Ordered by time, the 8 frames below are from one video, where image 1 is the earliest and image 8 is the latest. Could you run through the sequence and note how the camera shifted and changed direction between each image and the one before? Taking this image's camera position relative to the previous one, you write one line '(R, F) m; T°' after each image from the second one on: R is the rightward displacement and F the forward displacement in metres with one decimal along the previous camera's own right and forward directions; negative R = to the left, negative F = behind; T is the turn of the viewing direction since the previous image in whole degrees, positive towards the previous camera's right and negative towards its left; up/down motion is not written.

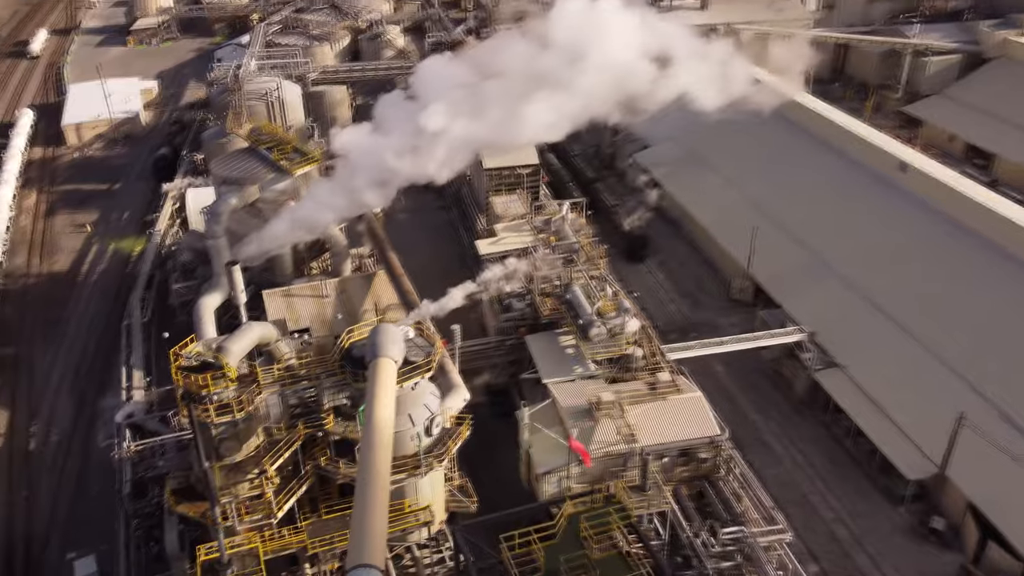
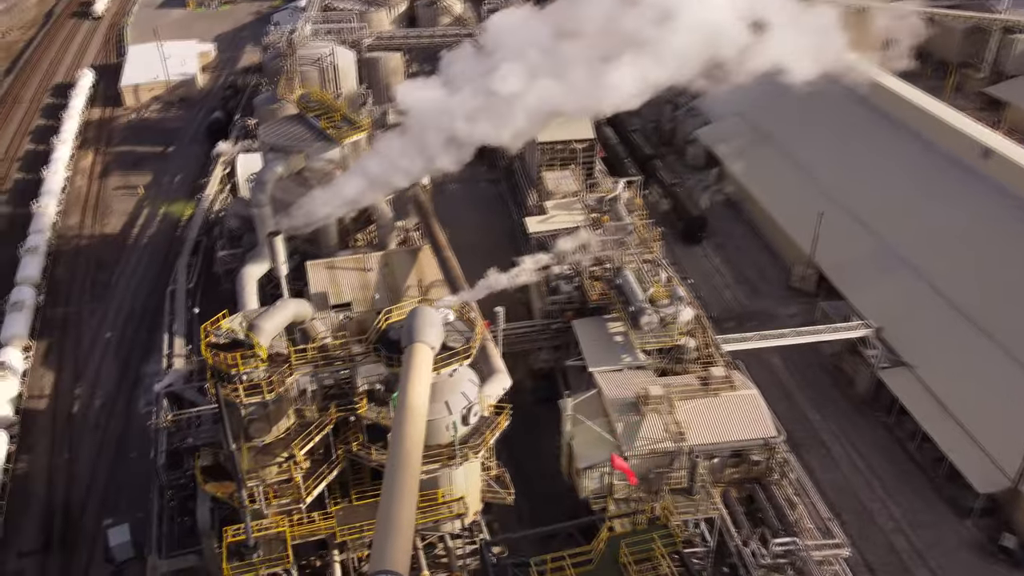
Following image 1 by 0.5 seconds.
(+0.2, +1.6) m; -4°
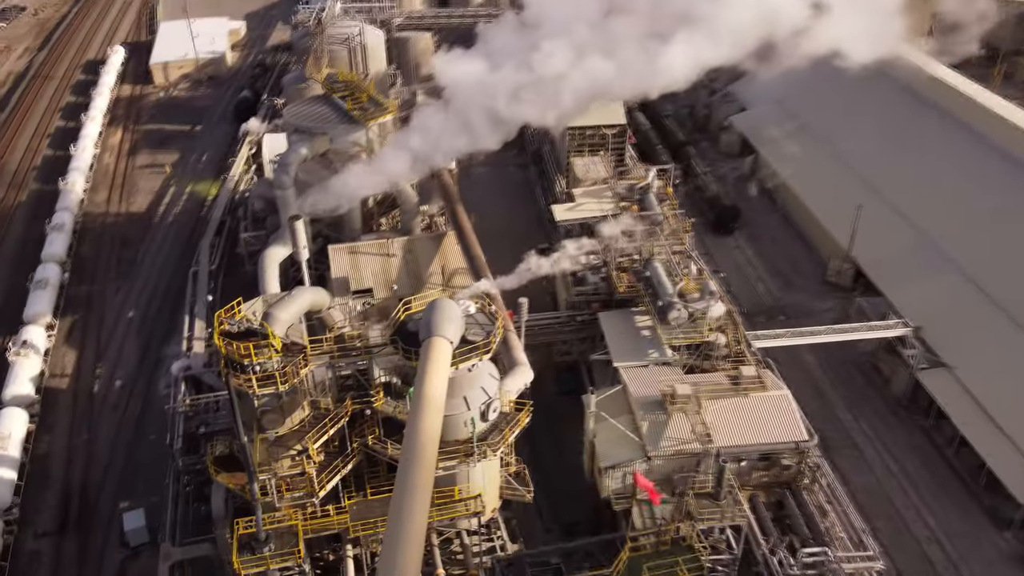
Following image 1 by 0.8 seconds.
(+0.1, +1.0) m; -2°
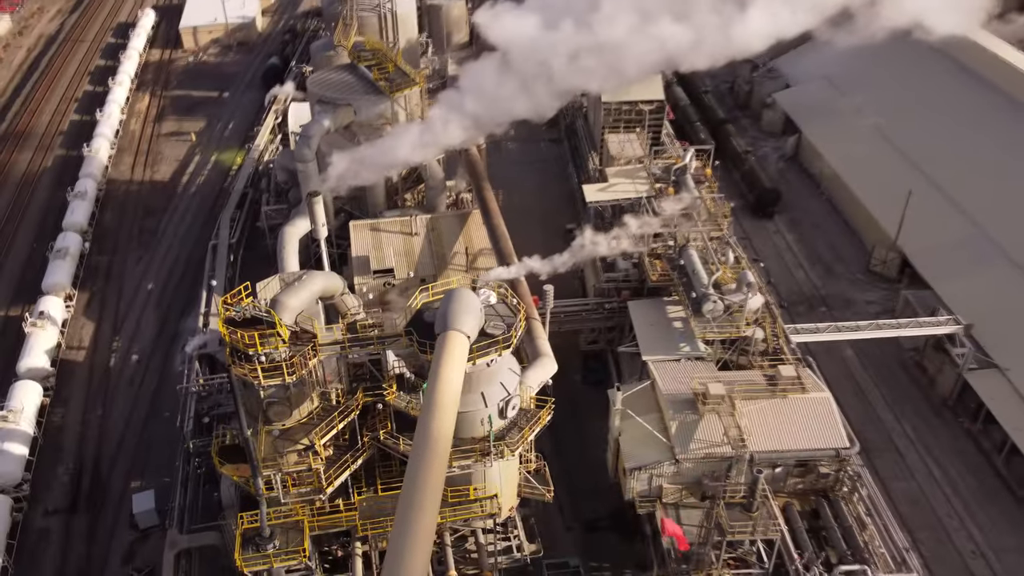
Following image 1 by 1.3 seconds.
(+0.2, +1.7) m; -2°
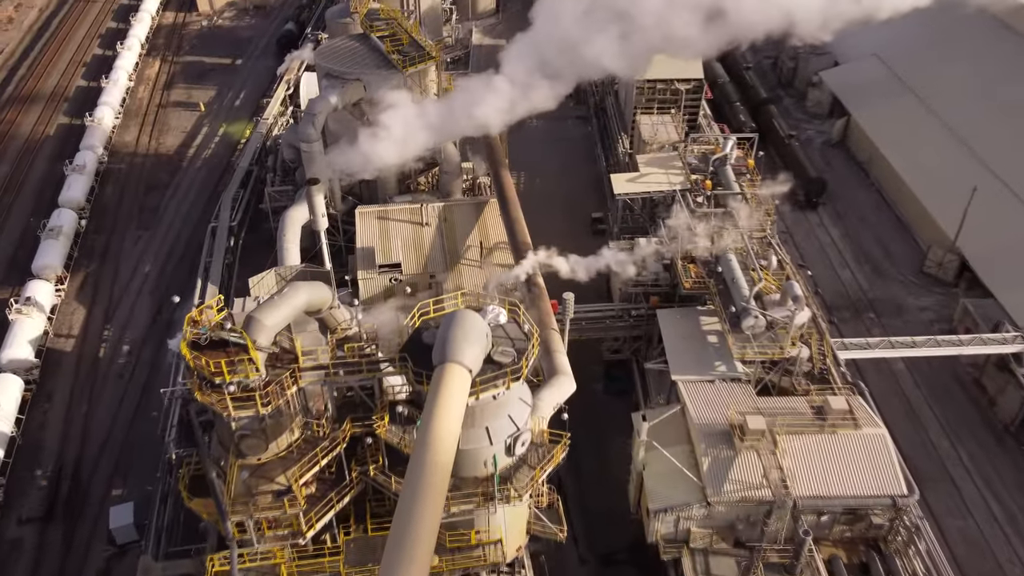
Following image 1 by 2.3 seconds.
(+0.3, +3.3) m; -2°
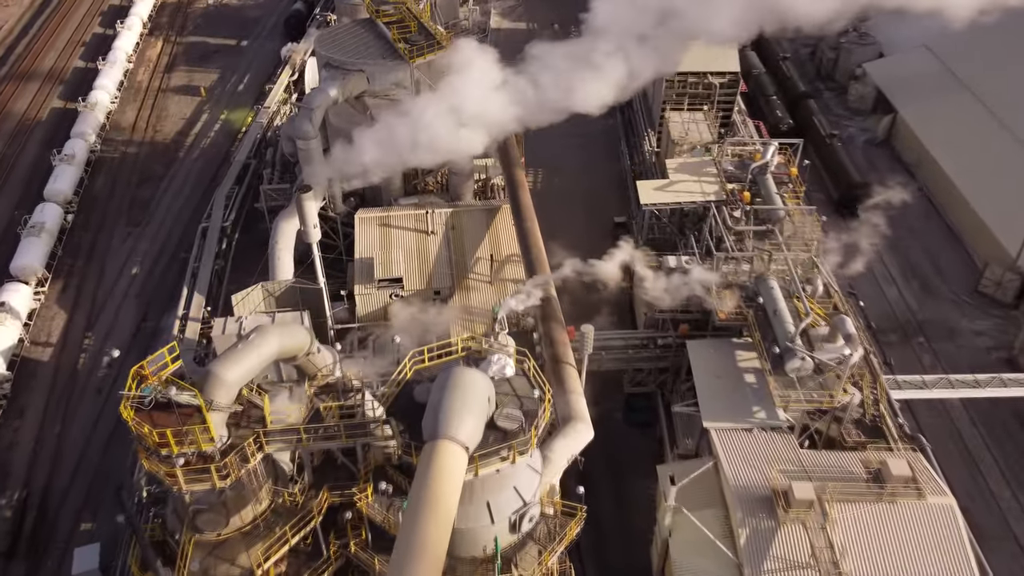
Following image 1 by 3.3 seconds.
(+0.2, +3.4) m; -1°
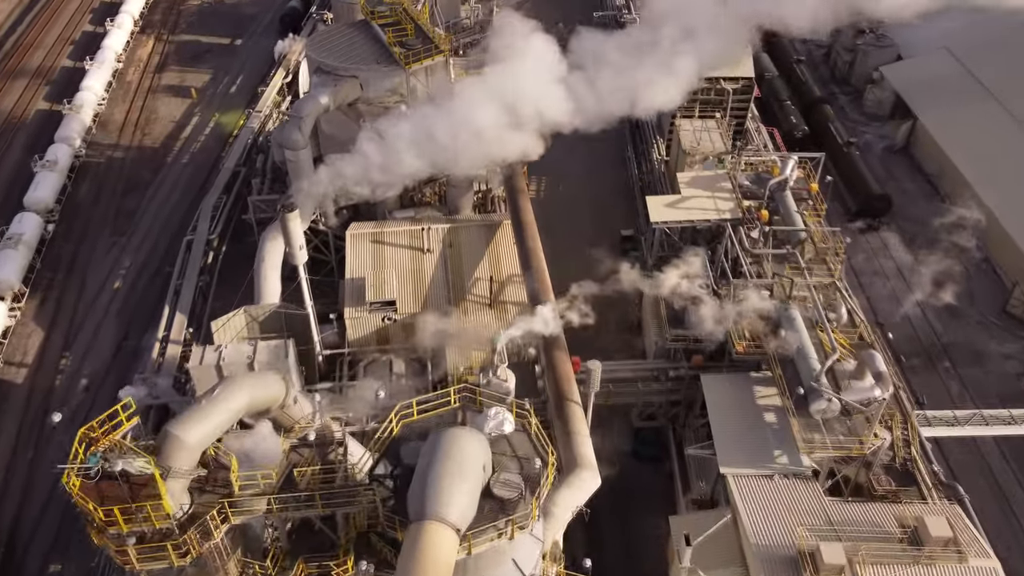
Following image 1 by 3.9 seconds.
(+0.1, +2.0) m; 0°
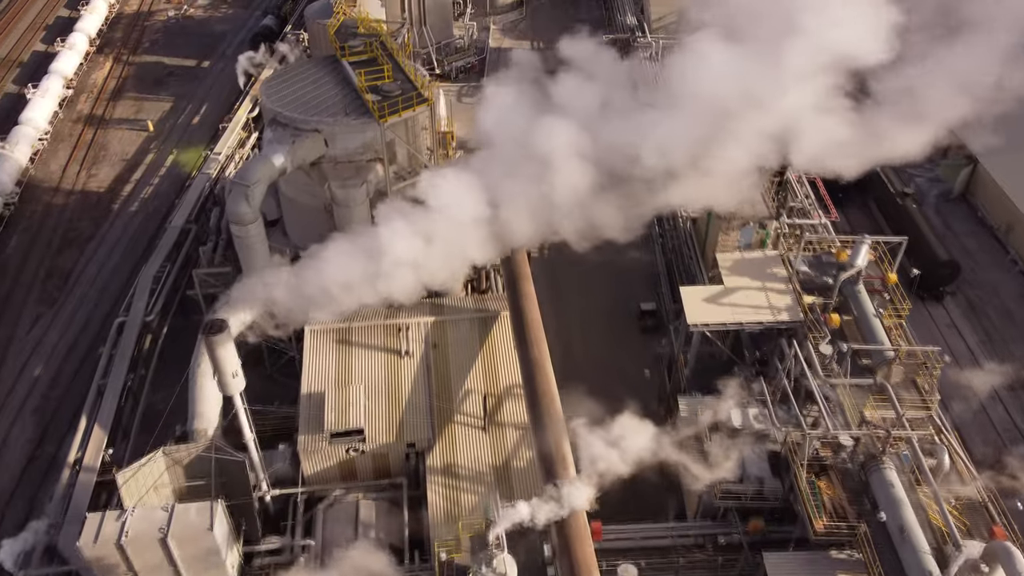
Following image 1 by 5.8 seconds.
(-0.1, +6.3) m; 0°
